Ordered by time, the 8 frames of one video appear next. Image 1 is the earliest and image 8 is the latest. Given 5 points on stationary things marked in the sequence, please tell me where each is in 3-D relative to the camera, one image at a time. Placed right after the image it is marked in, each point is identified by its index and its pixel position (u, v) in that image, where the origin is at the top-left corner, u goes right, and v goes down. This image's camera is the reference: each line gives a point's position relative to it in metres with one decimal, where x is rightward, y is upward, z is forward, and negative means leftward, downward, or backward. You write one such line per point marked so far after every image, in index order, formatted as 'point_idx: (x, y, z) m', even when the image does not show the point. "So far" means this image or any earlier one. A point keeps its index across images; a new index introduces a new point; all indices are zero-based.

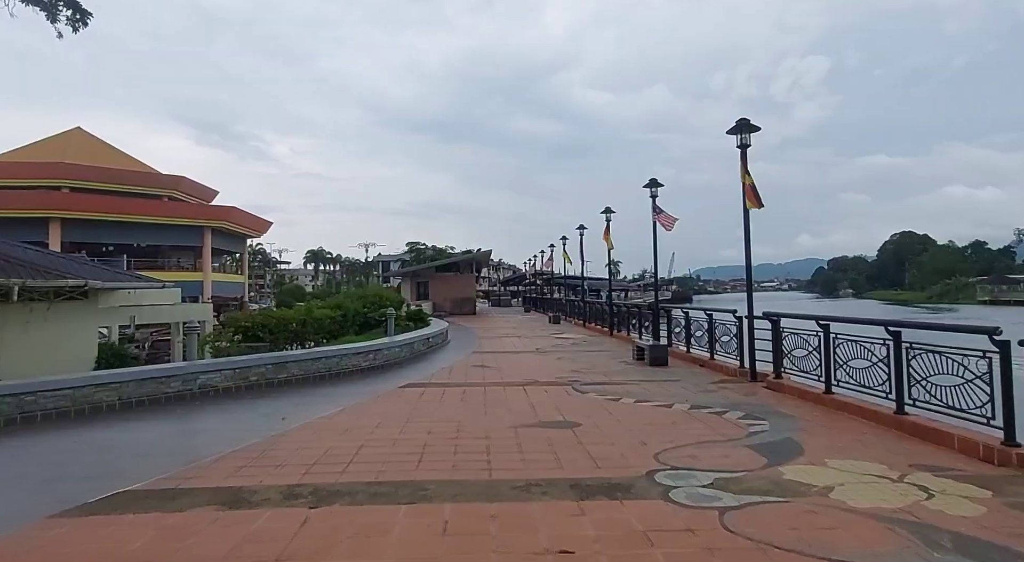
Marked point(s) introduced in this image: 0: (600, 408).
0: (+1.0, -1.5, +6.6) m
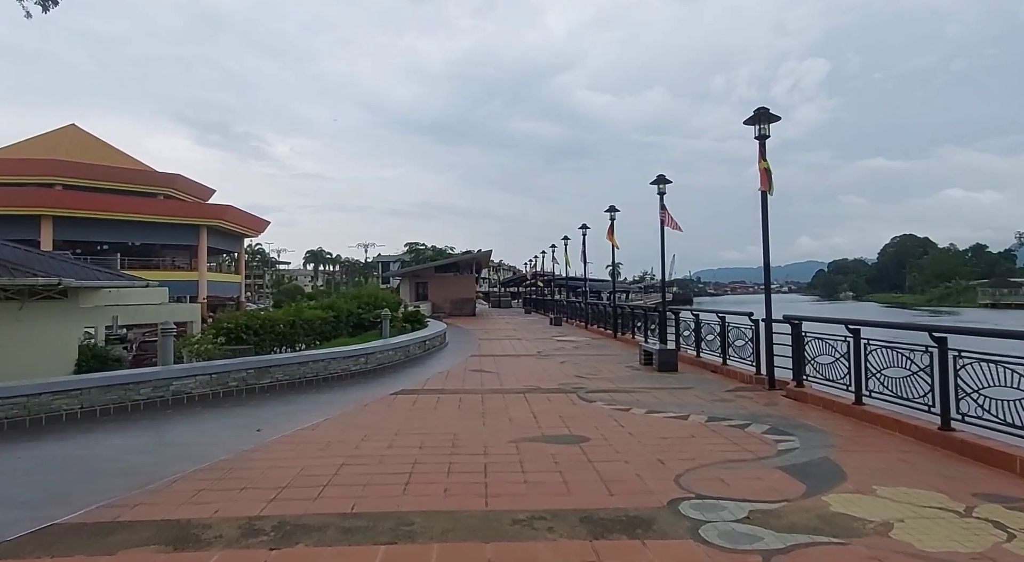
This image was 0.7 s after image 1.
0: (+1.0, -1.5, +6.1) m
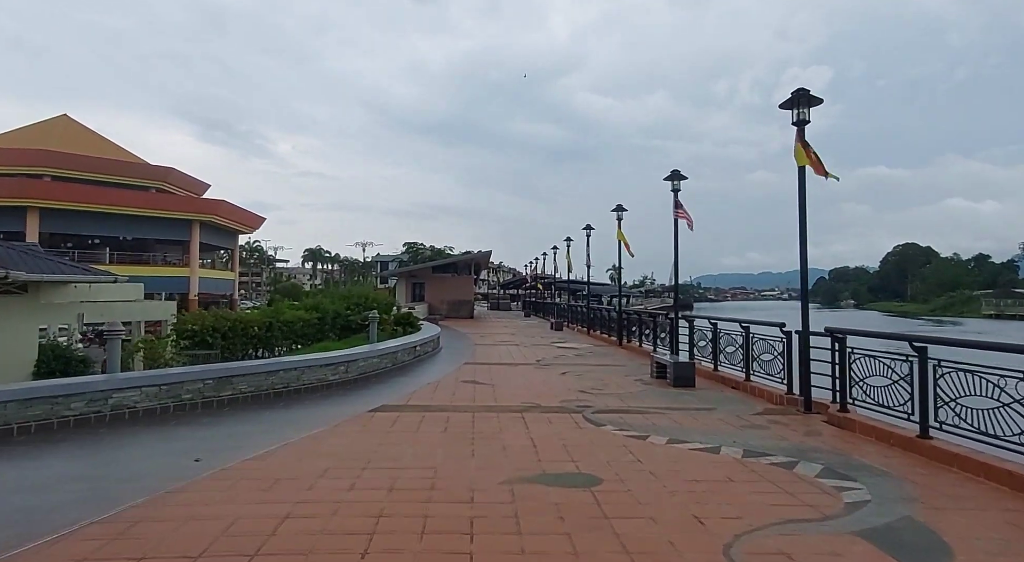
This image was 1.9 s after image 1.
0: (+1.0, -1.5, +5.1) m
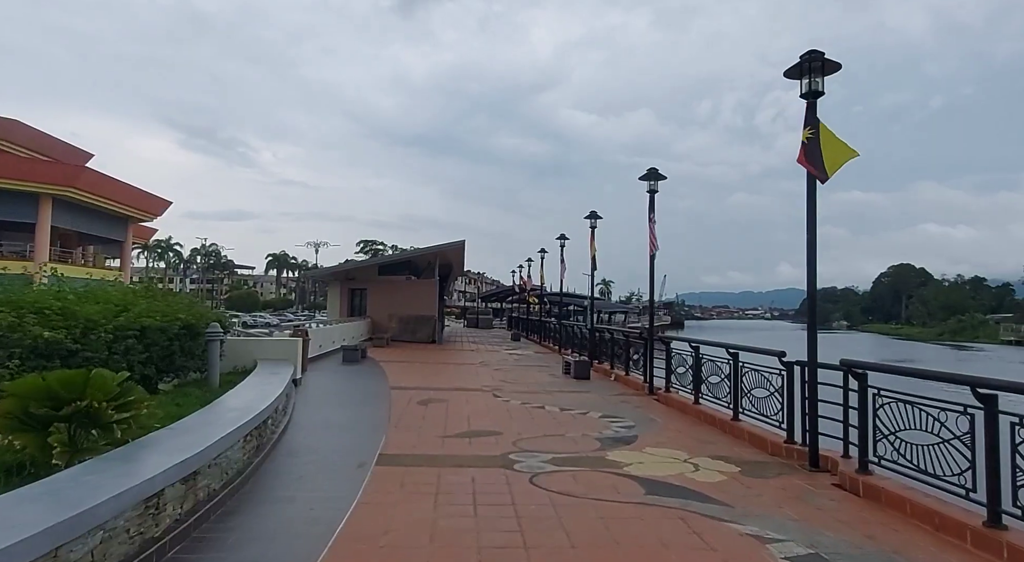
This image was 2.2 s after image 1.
0: (+0.3, -1.6, +3.4) m
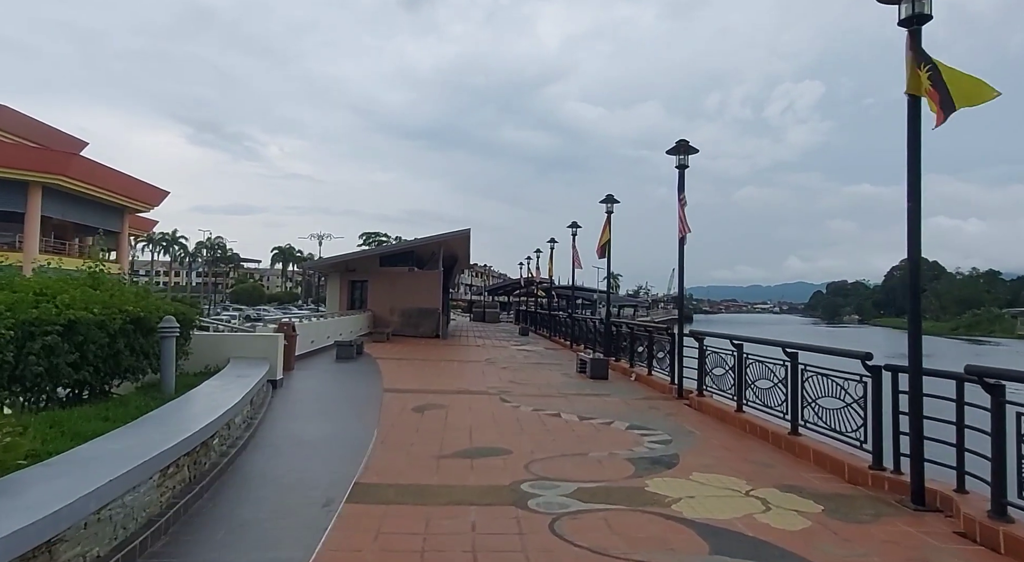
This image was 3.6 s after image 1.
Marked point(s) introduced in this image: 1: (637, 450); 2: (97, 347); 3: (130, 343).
0: (+0.4, -1.5, +2.2) m
1: (+1.2, -1.7, +5.5) m
2: (-3.9, -0.6, +5.3) m
3: (-4.0, -0.7, +5.9) m
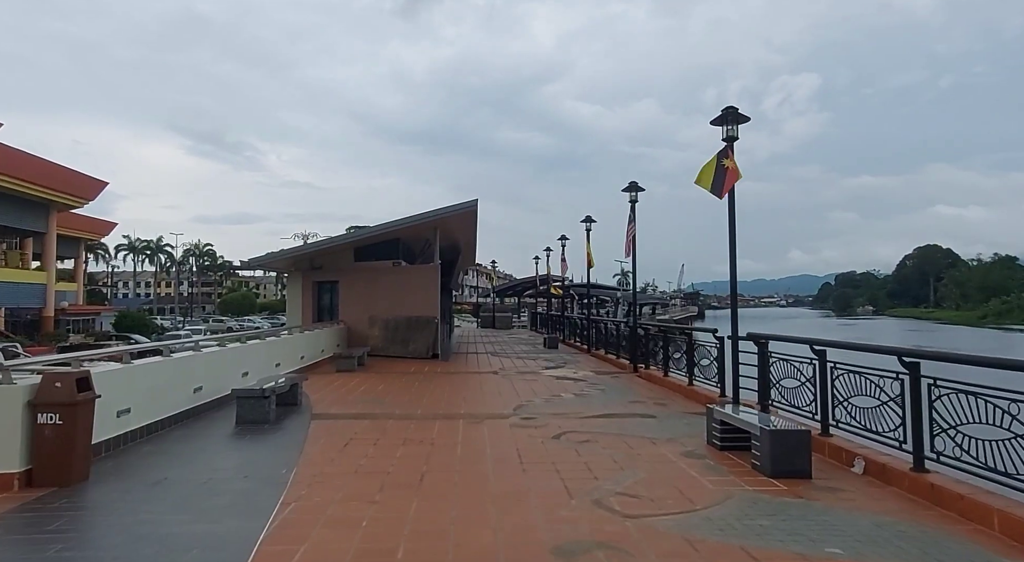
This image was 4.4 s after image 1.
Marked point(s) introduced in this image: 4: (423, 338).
0: (+0.5, -1.5, +1.9) m
1: (+1.4, -1.6, +5.2) m
2: (-3.8, -0.8, +5.0) m
3: (-3.9, -0.8, +5.6) m
4: (-2.7, -1.7, +16.8) m
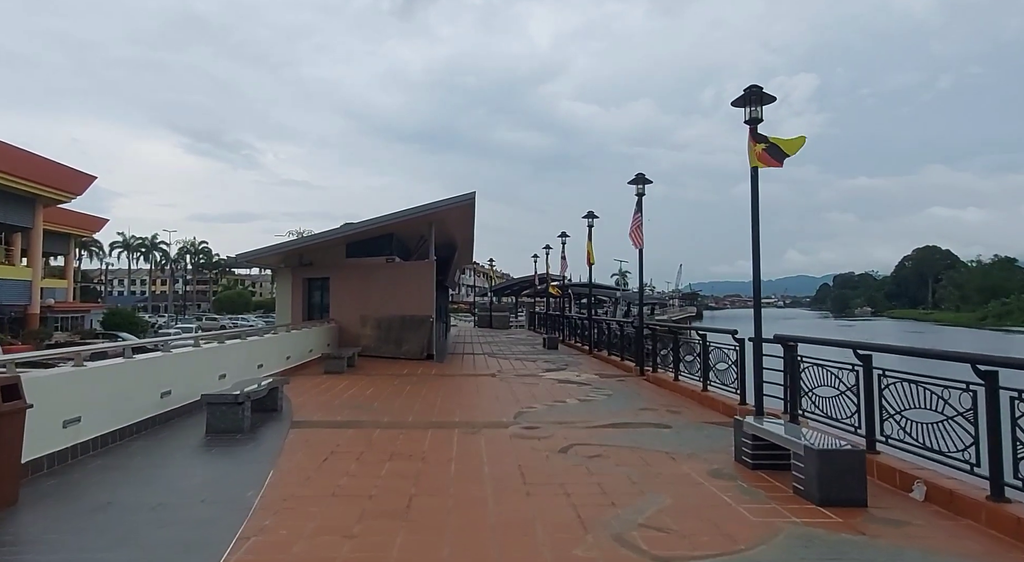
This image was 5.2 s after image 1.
0: (+0.6, -1.4, +1.2) m
1: (+1.4, -1.6, +4.5) m
2: (-3.8, -0.7, +4.3) m
3: (-3.9, -0.7, +4.9) m
4: (-2.7, -1.7, +16.1) m
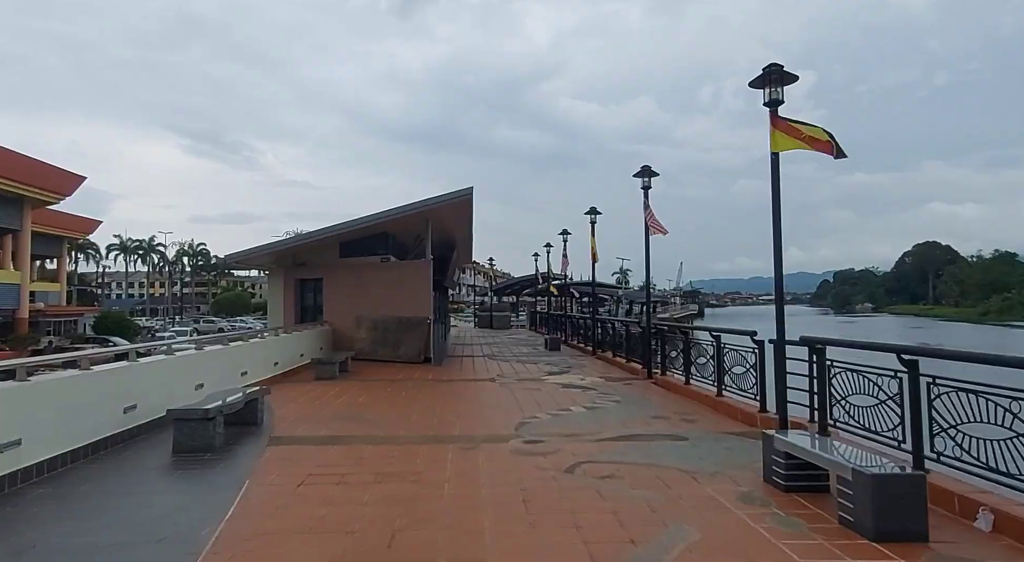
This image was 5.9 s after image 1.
0: (+0.6, -1.4, +0.6) m
1: (+1.4, -1.6, +3.9) m
2: (-3.8, -0.7, +3.7) m
3: (-3.9, -0.7, +4.3) m
4: (-2.7, -1.7, +15.5) m
